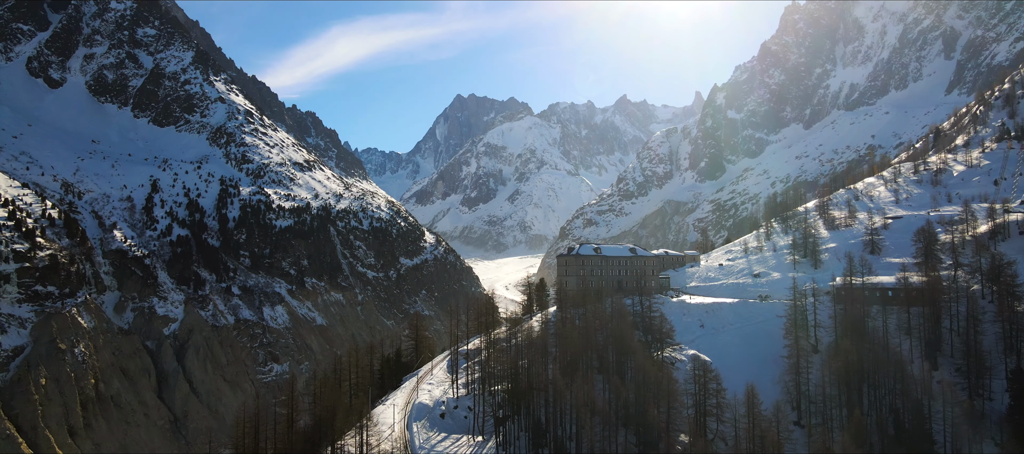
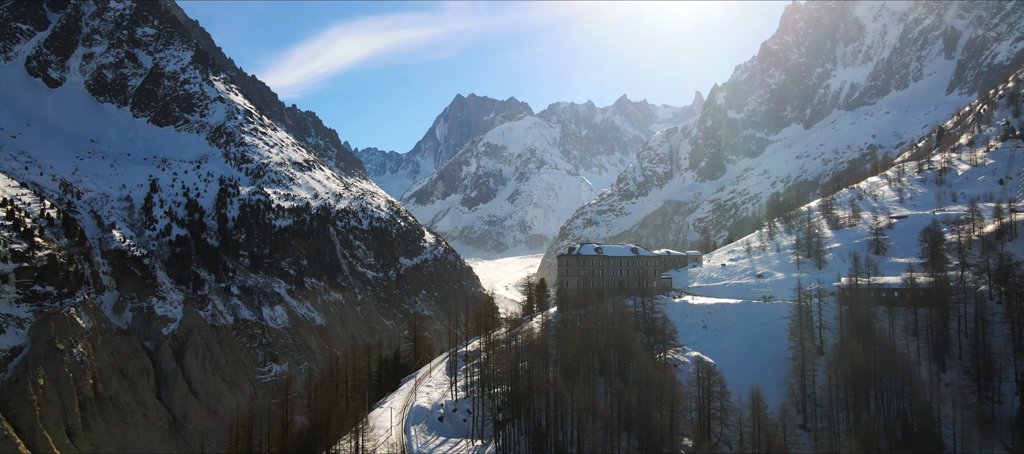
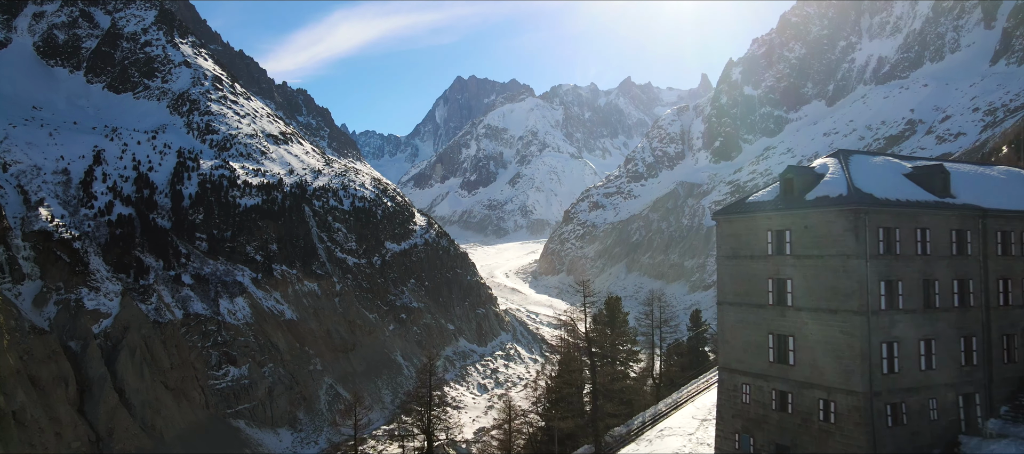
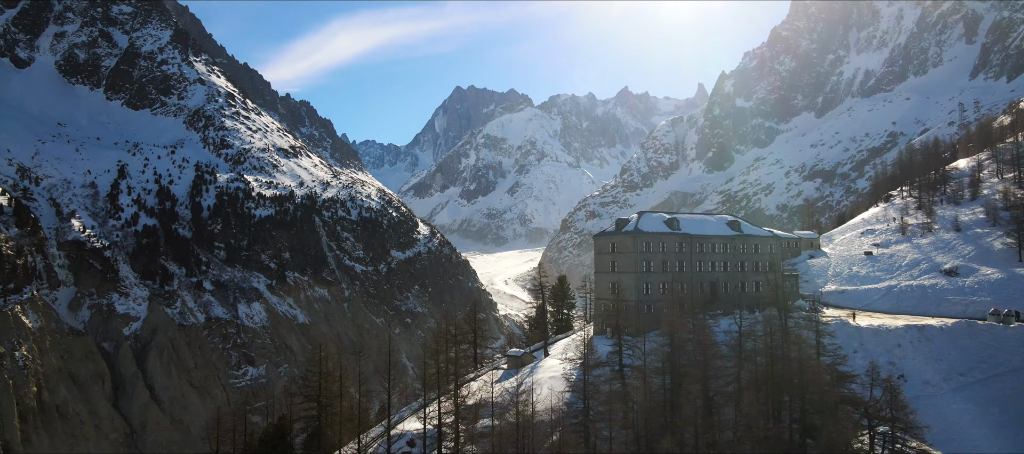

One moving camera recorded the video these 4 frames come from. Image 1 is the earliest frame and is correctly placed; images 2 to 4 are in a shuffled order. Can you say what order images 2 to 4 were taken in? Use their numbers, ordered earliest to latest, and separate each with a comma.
2, 4, 3
